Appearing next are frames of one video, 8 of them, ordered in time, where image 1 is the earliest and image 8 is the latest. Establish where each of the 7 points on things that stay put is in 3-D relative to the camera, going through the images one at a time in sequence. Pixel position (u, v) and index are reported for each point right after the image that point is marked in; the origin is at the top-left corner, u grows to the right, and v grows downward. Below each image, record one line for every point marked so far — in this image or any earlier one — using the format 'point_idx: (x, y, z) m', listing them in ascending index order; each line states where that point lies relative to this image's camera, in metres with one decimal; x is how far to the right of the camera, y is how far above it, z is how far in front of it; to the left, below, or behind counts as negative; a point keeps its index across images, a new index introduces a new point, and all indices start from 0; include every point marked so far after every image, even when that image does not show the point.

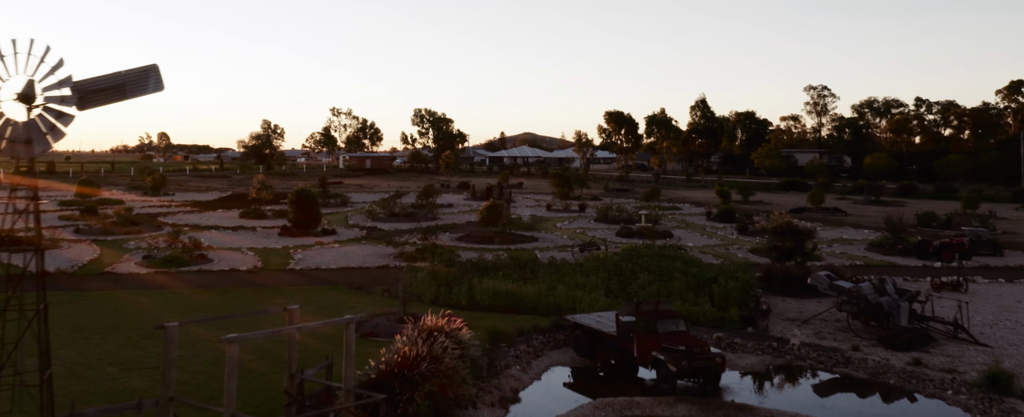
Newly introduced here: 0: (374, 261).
0: (-3.7, -1.4, +19.7) m
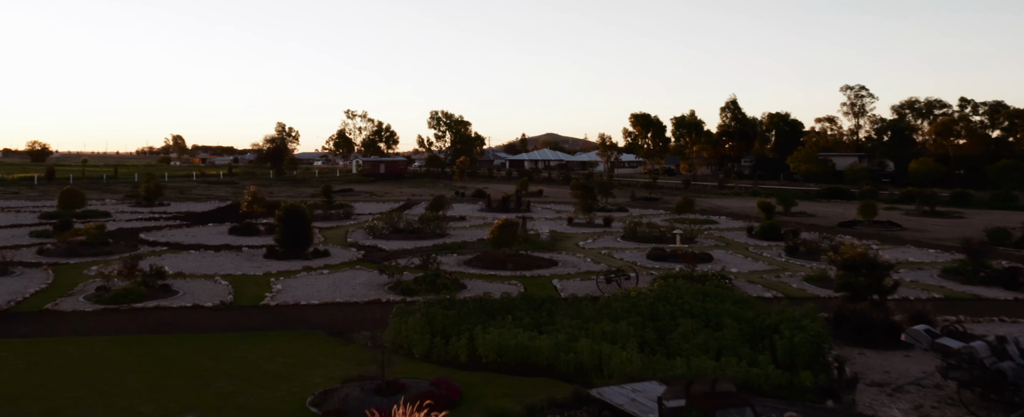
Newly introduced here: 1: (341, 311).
0: (-3.4, -2.0, +16.8) m
1: (-3.6, -2.2, +15.1) m
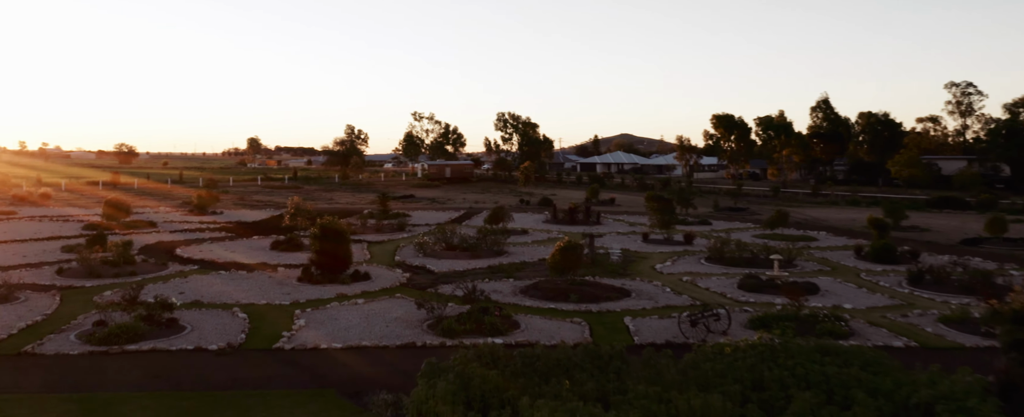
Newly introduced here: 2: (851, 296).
0: (-2.2, -2.4, +14.2) m
1: (-2.5, -2.6, +12.4) m
2: (+8.7, -2.2, +18.6) m
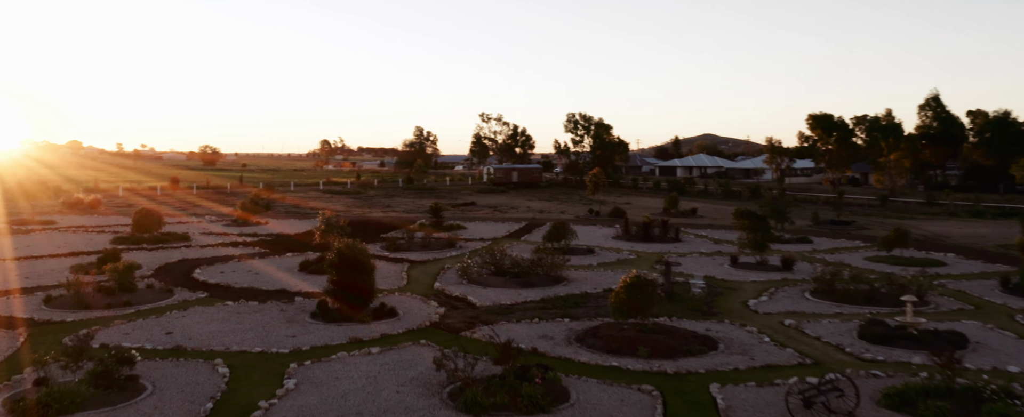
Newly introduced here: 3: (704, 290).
0: (-1.5, -2.9, +10.9) m
1: (-2.0, -3.1, +9.2) m
2: (+9.8, -2.8, +14.1) m
3: (+4.9, -2.0, +18.6) m
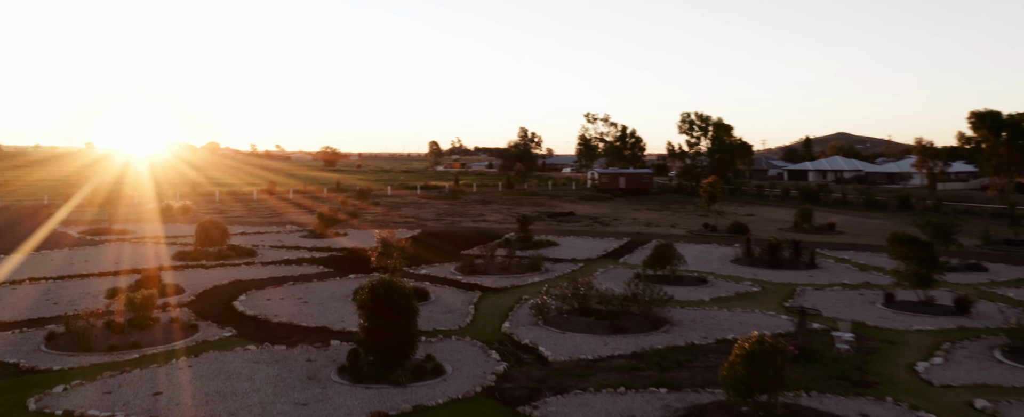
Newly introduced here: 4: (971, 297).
0: (-1.0, -3.5, +7.4) m
1: (-1.8, -3.6, +5.8) m
2: (+10.7, -3.5, +8.8) m
3: (+6.6, -2.6, +14.0) m
4: (+11.9, -2.2, +18.4) m
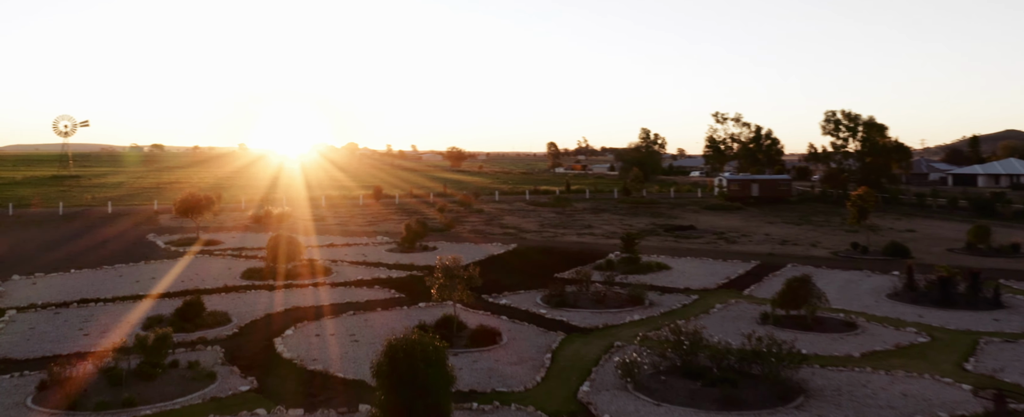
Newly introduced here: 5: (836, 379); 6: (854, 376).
0: (-1.1, -4.0, +4.3) m
1: (-2.2, -4.2, +2.9) m
2: (+10.6, -4.2, +3.6) m
3: (+7.5, -3.3, +9.5) m
4: (+13.6, -2.9, +12.9) m
5: (+6.3, -3.1, +13.5) m
6: (+6.5, -3.0, +13.5) m
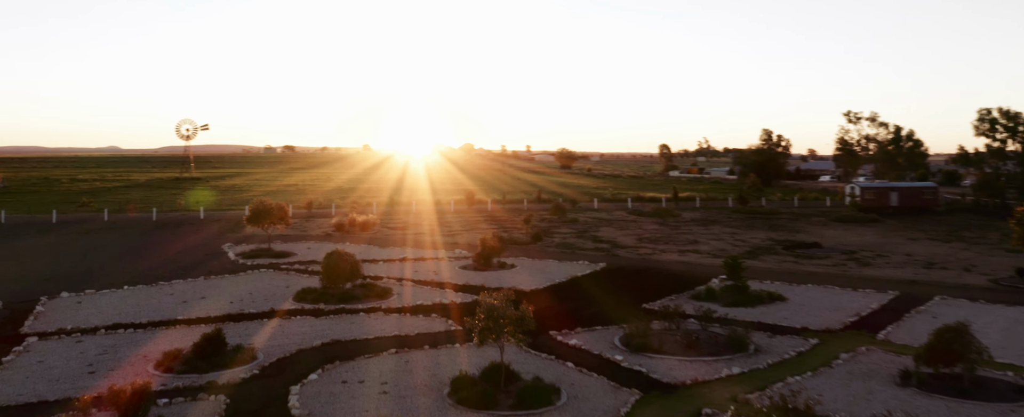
0: (-1.8, -4.5, +1.8) m
1: (-3.1, -4.6, +0.5) m
2: (+9.6, -4.8, -0.8) m
3: (+7.5, -3.9, +5.5) m
4: (+14.0, -3.6, +7.9) m
5: (+6.9, -3.7, +9.7) m
6: (+7.1, -3.6, +9.6) m
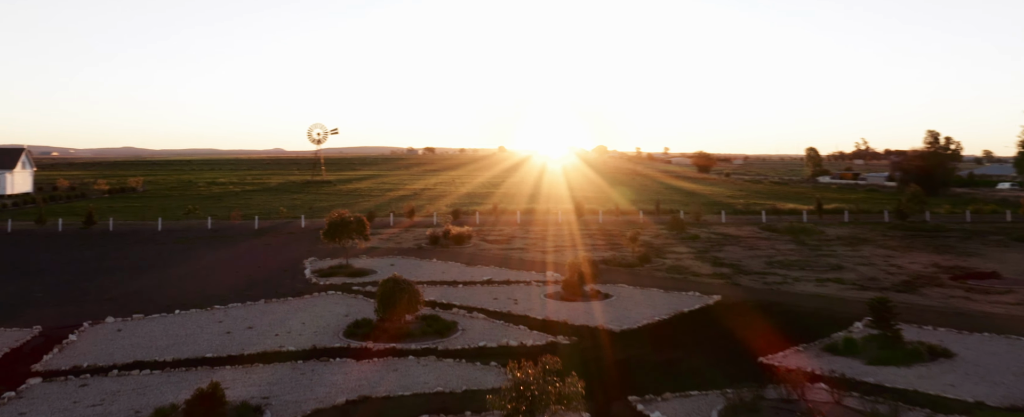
0: (-3.3, -5.0, -0.8) m
1: (-4.8, -5.2, -1.8) m
2: (+7.4, -5.5, -5.5) m
3: (+6.5, -4.6, +1.0) m
4: (+13.4, -4.4, +2.2) m
5: (+6.7, -4.4, +5.3) m
6: (+6.9, -4.3, +5.2) m
